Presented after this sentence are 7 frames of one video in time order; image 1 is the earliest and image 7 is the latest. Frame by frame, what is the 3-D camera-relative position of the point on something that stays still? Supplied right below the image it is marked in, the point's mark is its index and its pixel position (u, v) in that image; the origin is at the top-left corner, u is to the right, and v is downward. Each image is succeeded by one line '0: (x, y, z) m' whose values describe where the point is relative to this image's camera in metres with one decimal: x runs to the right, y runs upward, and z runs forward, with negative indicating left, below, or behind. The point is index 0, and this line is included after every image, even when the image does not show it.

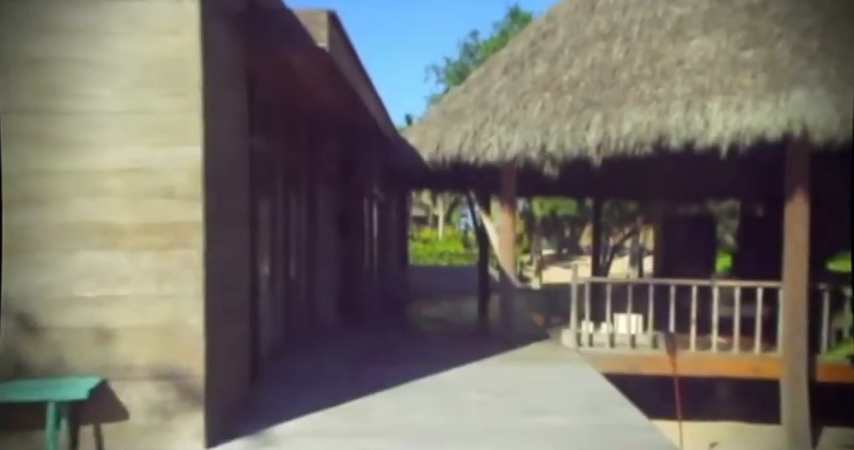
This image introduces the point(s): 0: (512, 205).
0: (+1.0, +0.2, +8.5) m
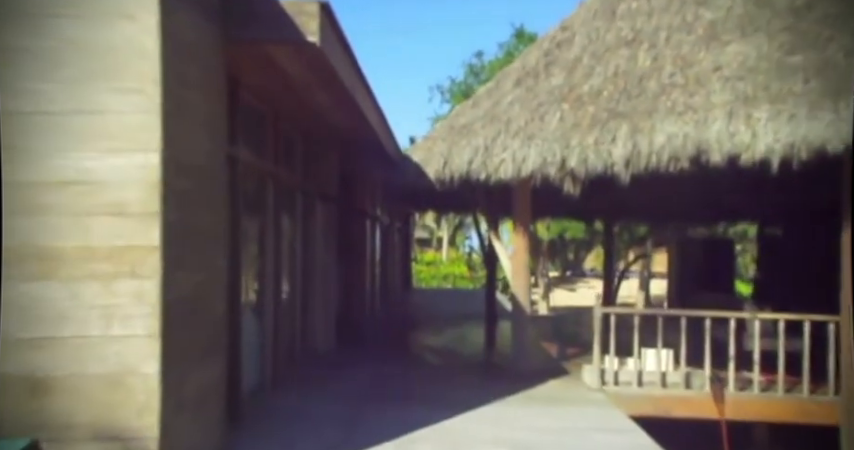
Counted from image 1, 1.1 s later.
0: (+1.1, 0.0, +7.7) m
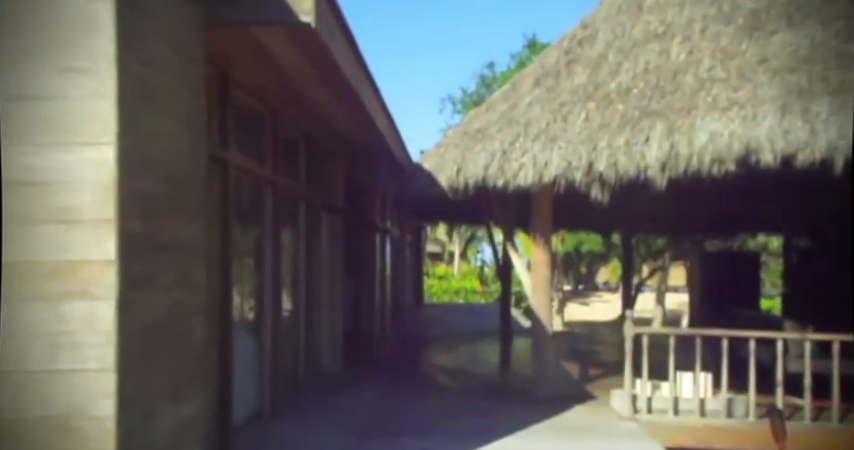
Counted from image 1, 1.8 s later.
0: (+1.2, -0.2, +7.1) m
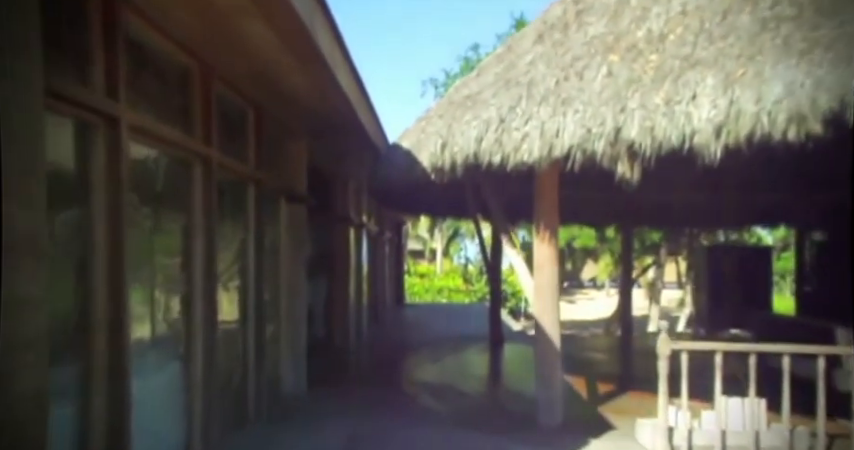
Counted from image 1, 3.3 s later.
0: (+1.0, -0.1, +5.8) m
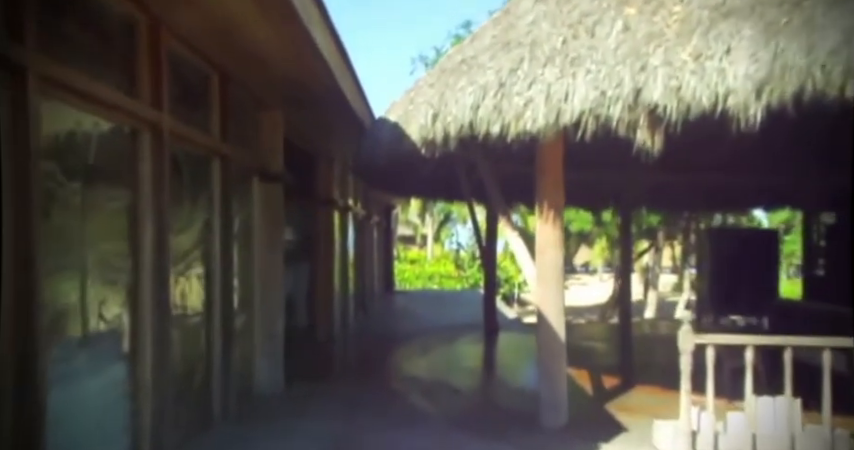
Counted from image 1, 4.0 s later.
0: (+1.0, +0.1, +5.2) m
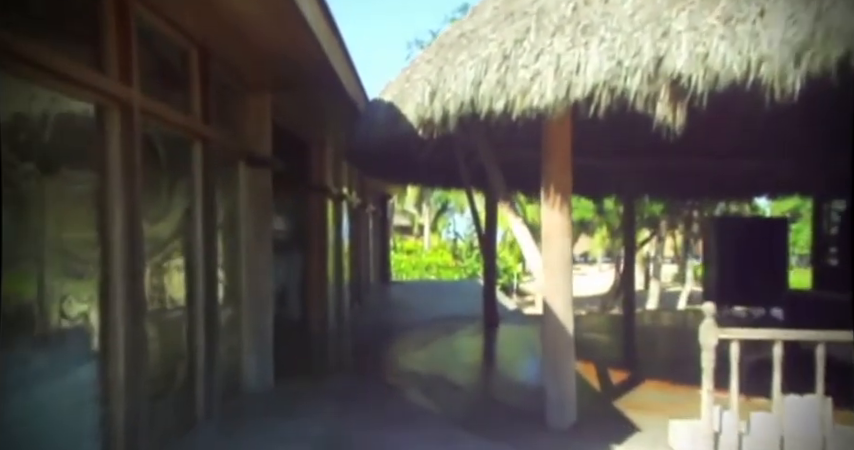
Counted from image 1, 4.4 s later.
0: (+0.9, +0.2, +4.8) m
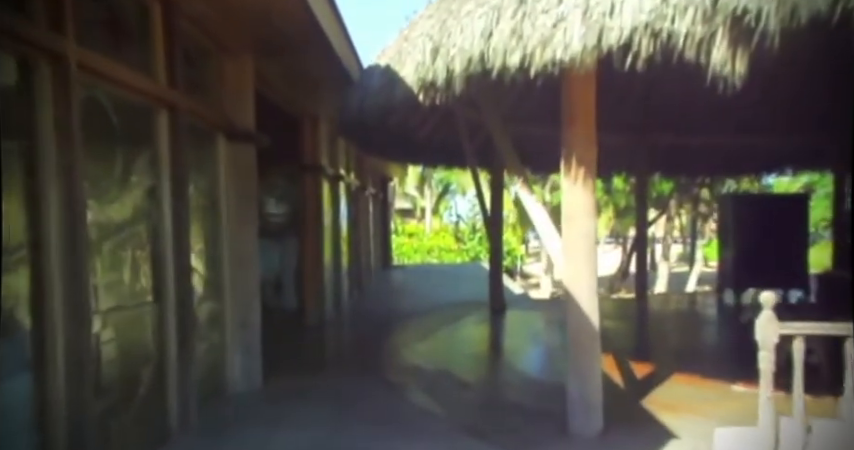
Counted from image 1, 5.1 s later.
0: (+1.0, +0.3, +4.1) m
